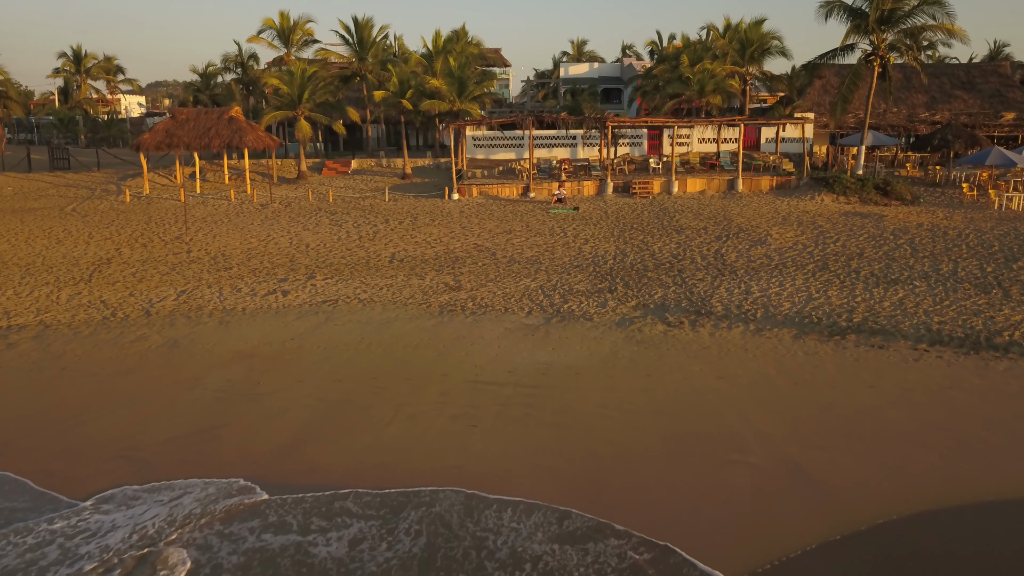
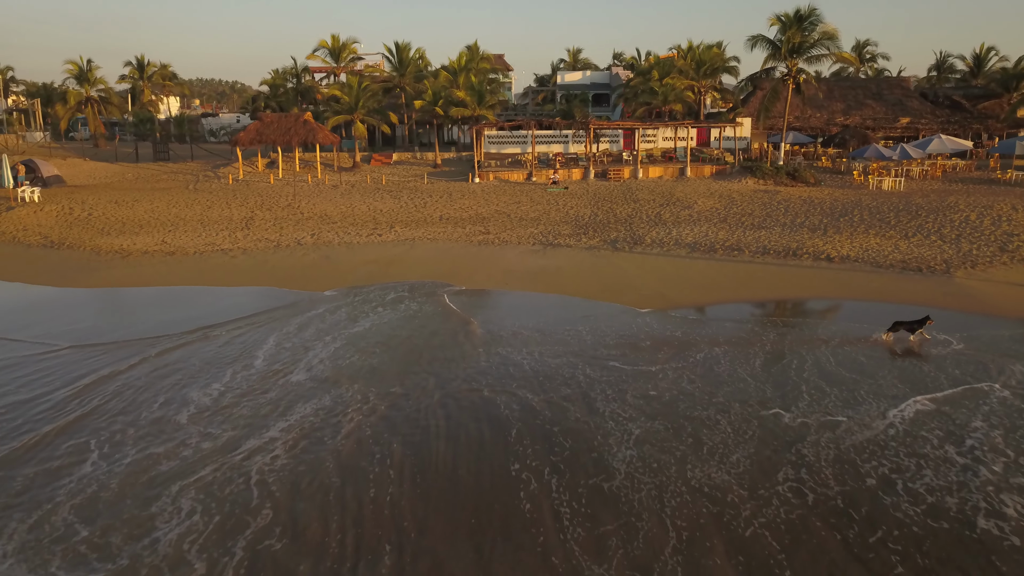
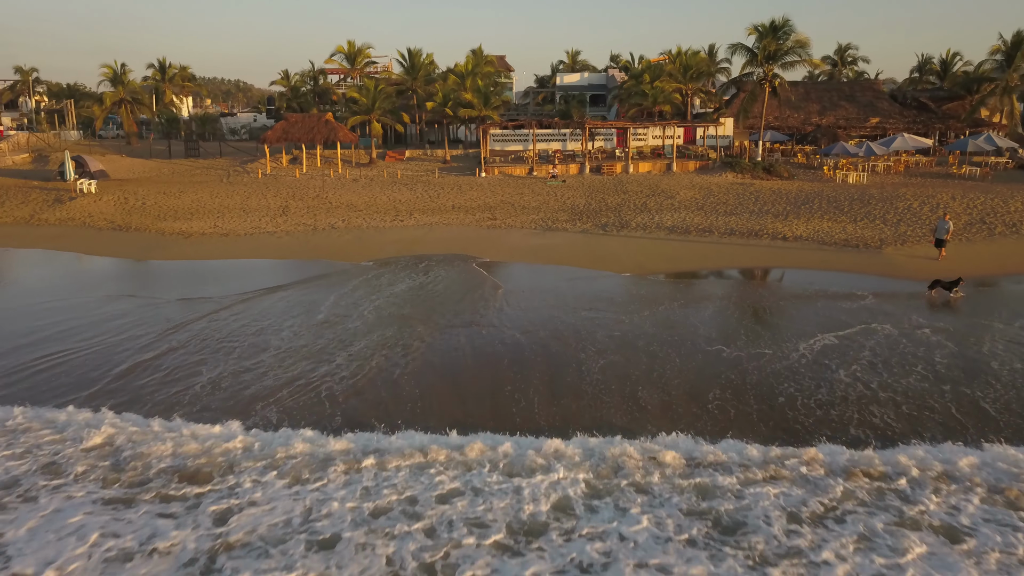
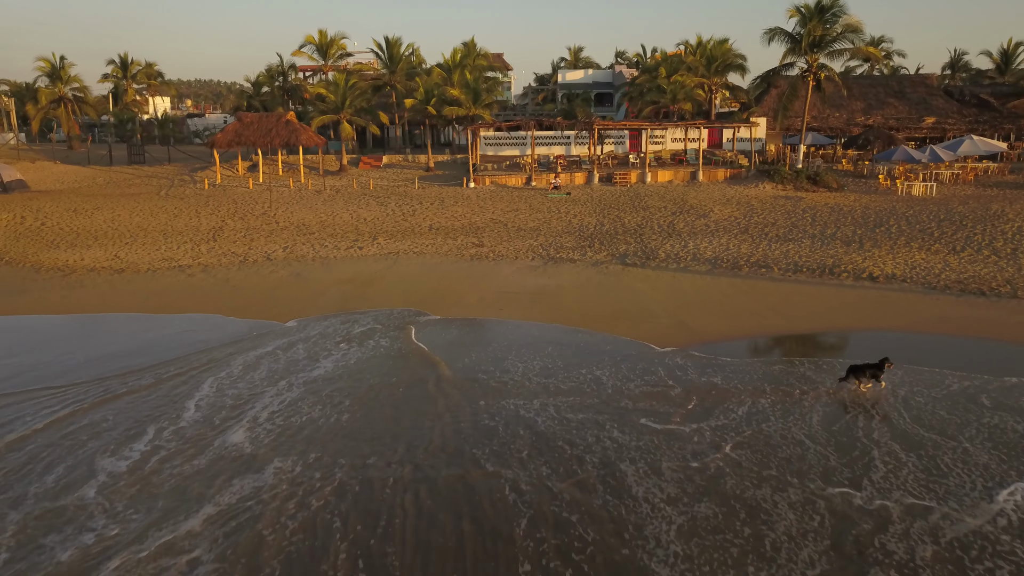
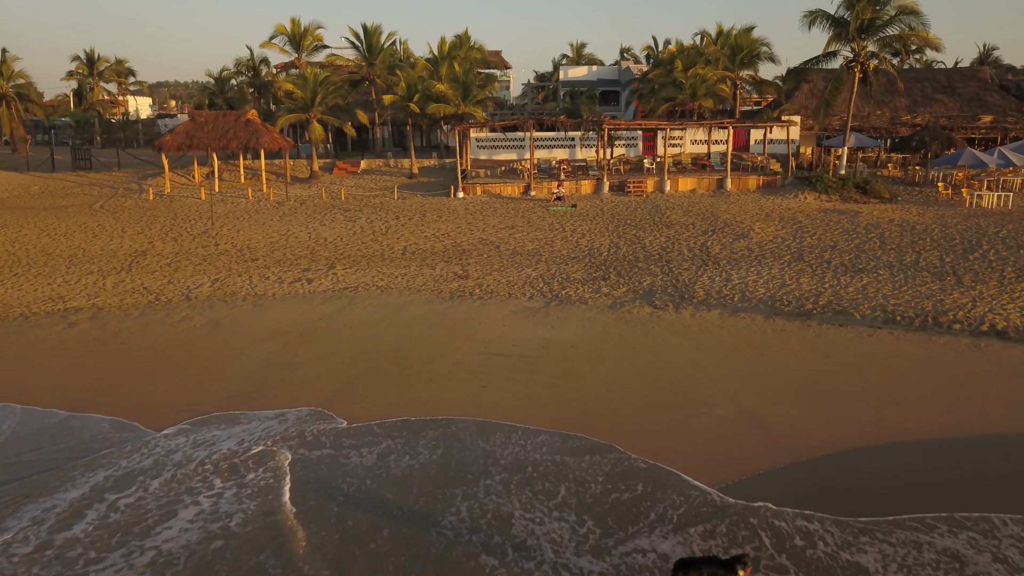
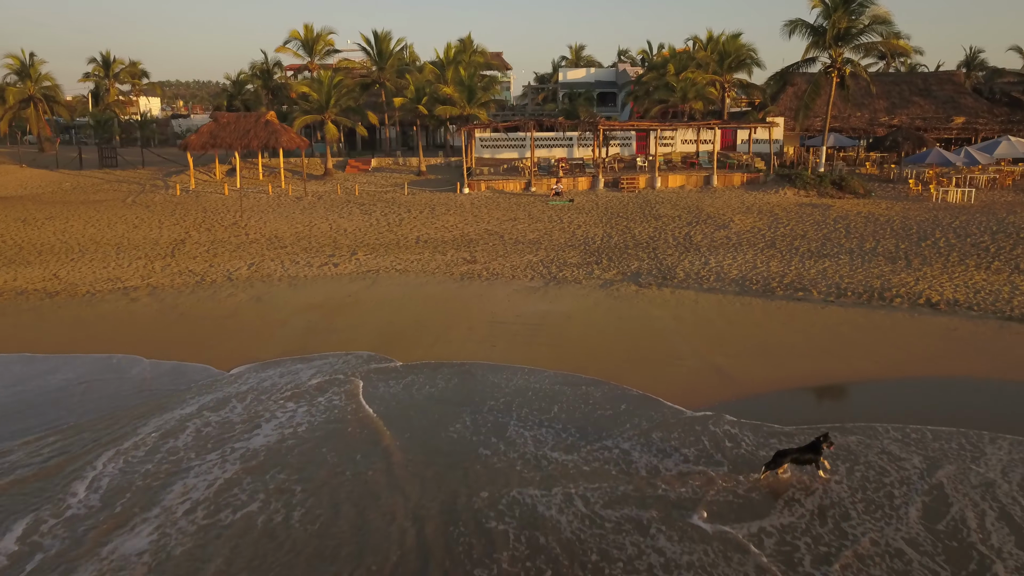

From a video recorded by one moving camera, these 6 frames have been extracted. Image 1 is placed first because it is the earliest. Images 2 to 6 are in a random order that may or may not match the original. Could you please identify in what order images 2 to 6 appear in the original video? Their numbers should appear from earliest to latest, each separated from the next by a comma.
5, 6, 4, 2, 3
